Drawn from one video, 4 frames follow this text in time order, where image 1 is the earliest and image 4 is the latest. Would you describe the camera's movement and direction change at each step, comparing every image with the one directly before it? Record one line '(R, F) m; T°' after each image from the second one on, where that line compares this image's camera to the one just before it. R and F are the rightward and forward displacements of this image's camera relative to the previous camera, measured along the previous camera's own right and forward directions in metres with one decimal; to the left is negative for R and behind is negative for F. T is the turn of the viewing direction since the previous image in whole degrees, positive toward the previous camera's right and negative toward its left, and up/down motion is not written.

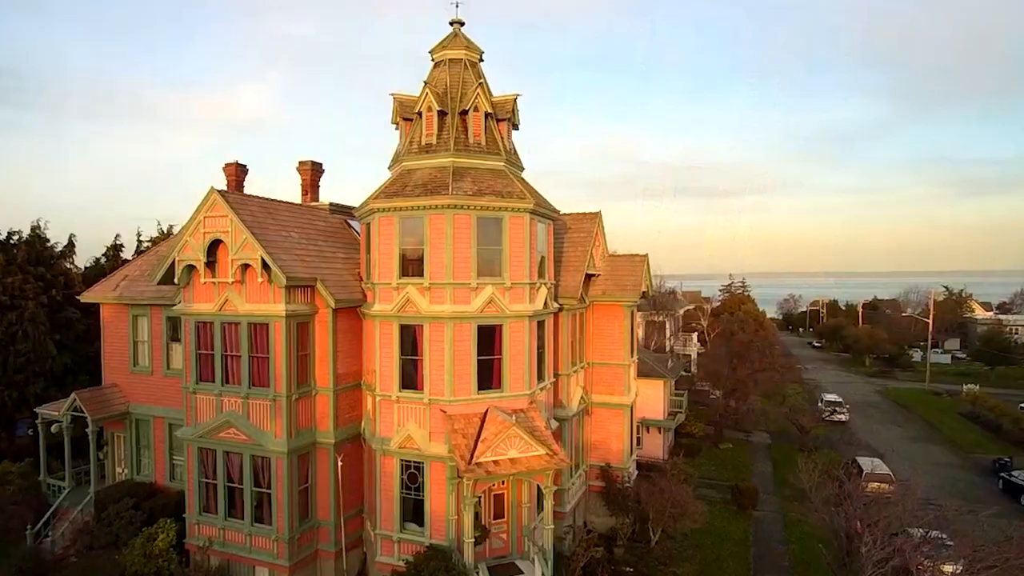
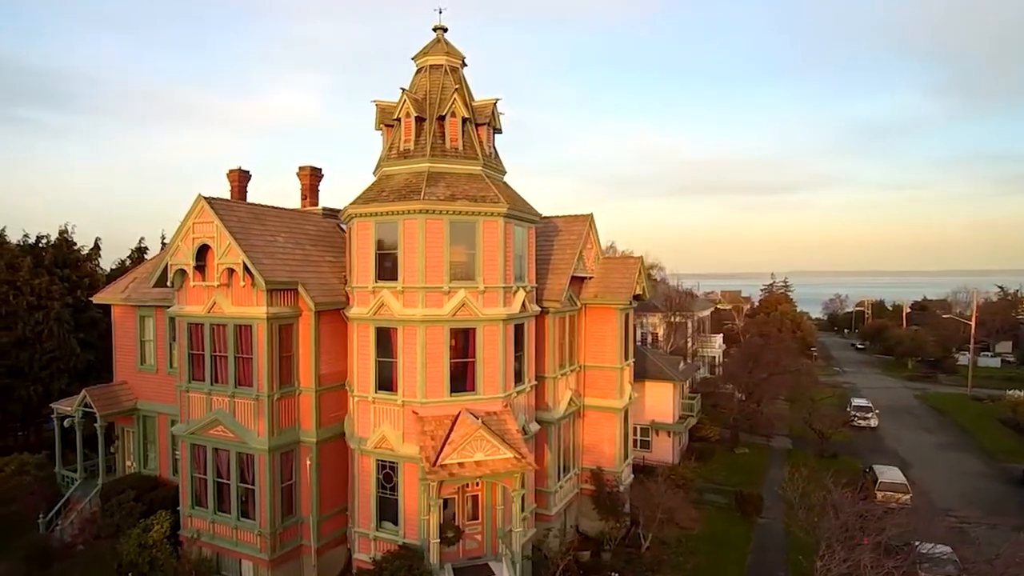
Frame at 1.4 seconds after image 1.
(+1.8, 0.0) m; -4°
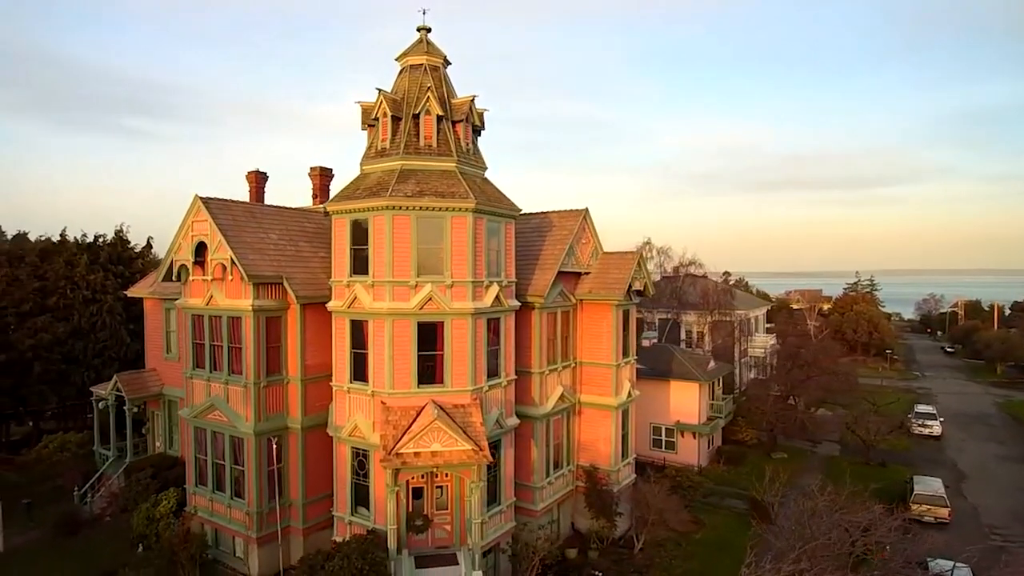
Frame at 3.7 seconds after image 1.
(+3.0, 0.0) m; -7°
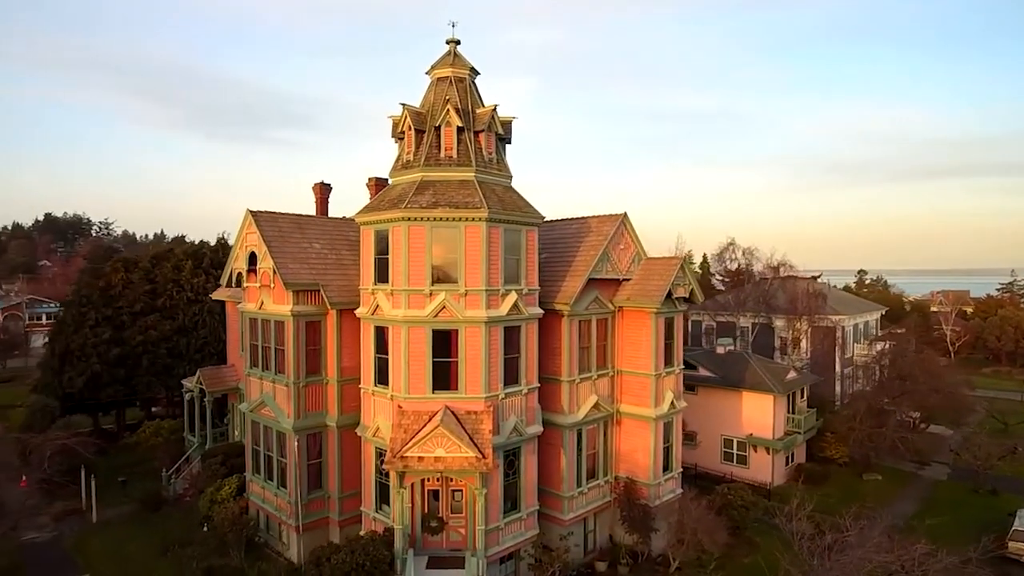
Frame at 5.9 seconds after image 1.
(+2.8, +0.2) m; -11°
